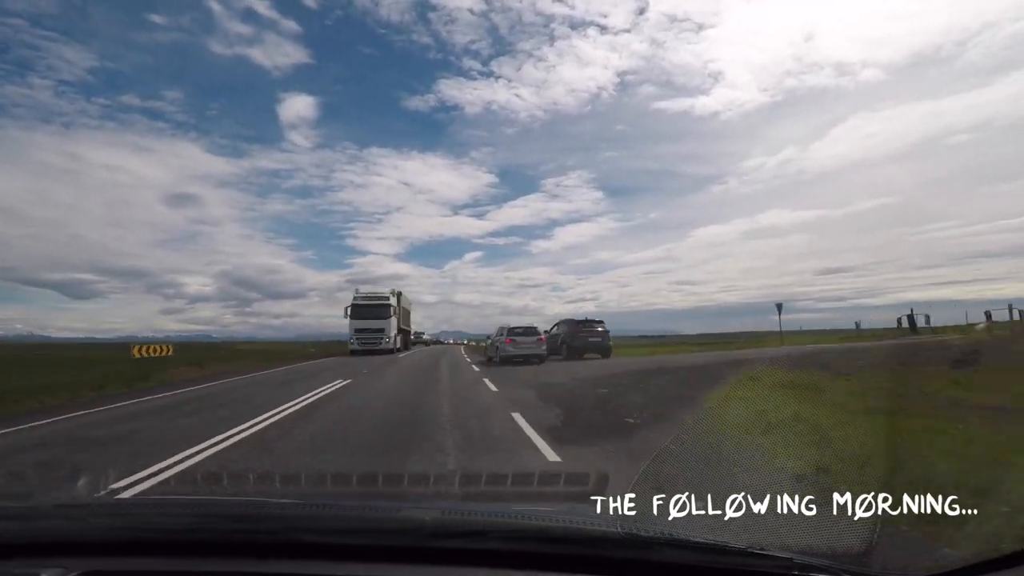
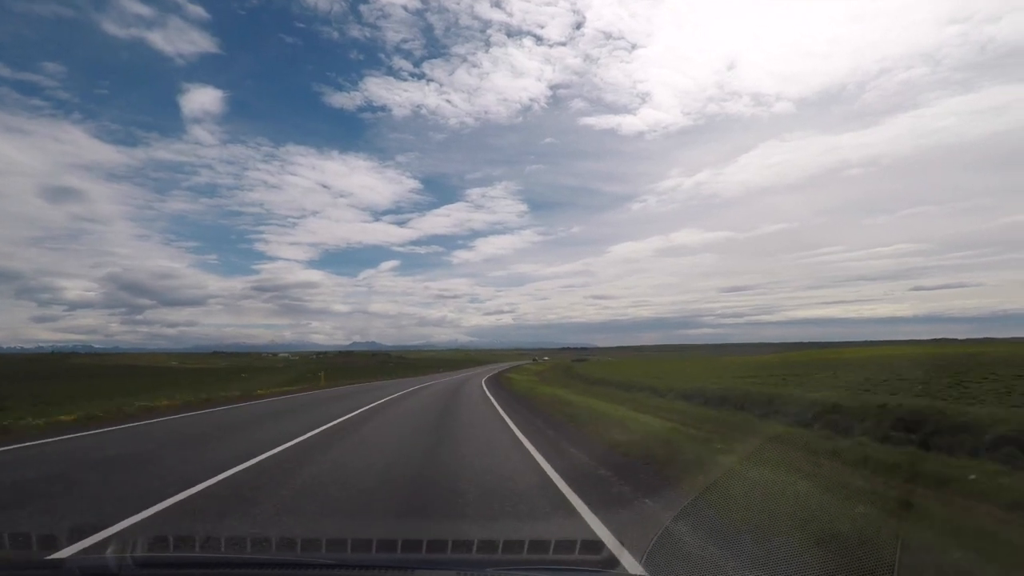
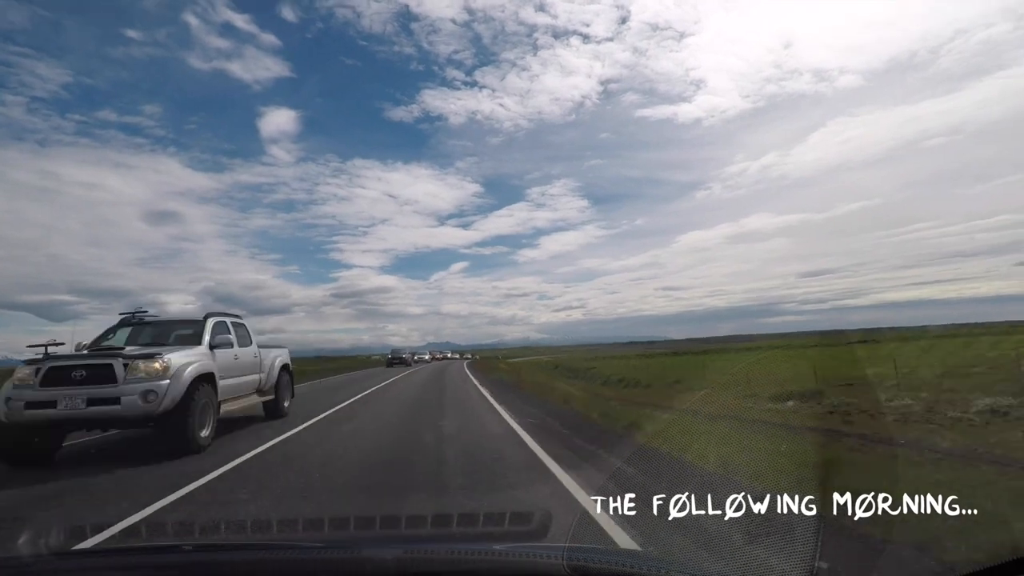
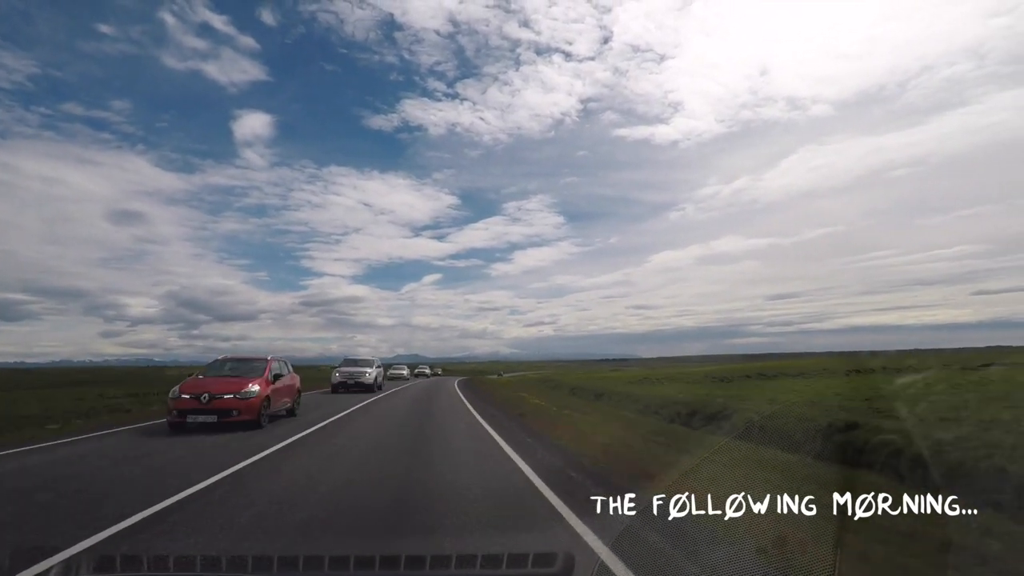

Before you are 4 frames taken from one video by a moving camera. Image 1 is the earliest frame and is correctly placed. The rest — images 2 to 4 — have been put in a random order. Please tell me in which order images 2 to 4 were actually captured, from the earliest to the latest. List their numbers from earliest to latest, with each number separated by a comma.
3, 4, 2
